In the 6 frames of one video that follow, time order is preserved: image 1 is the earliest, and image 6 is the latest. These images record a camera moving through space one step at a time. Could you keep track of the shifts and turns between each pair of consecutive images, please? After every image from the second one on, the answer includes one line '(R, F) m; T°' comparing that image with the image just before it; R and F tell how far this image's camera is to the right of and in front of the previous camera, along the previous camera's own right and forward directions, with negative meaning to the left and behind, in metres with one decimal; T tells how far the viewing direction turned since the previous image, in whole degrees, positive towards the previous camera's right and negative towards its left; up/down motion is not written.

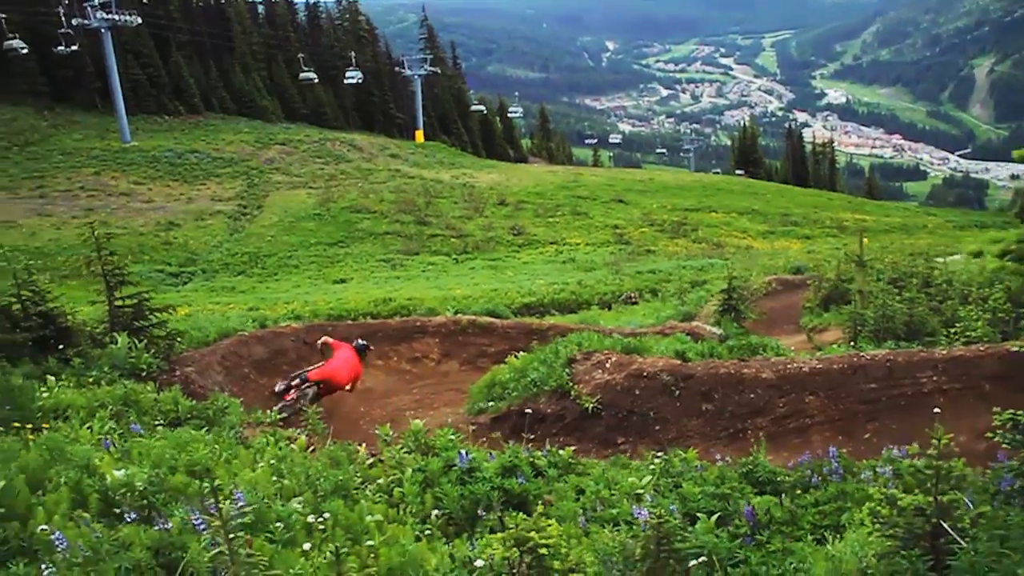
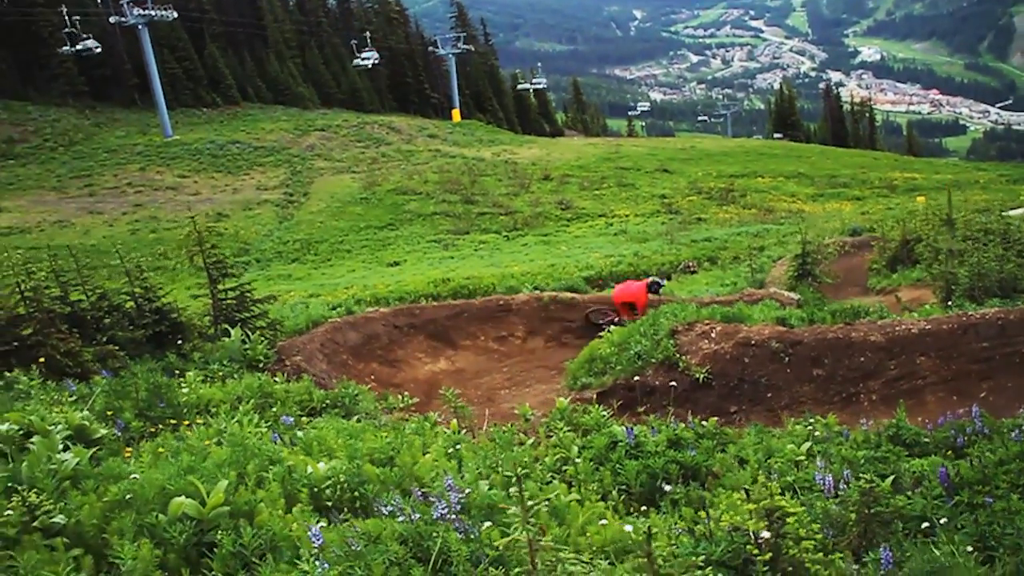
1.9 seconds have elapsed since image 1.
(-0.9, 0.0) m; -1°
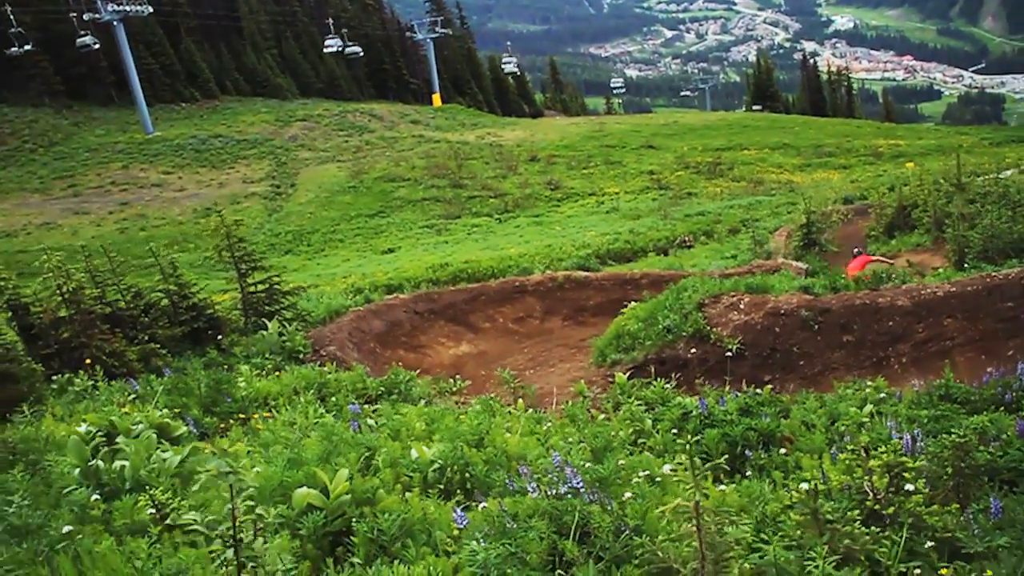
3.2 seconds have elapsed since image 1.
(-0.7, -0.1) m; +2°
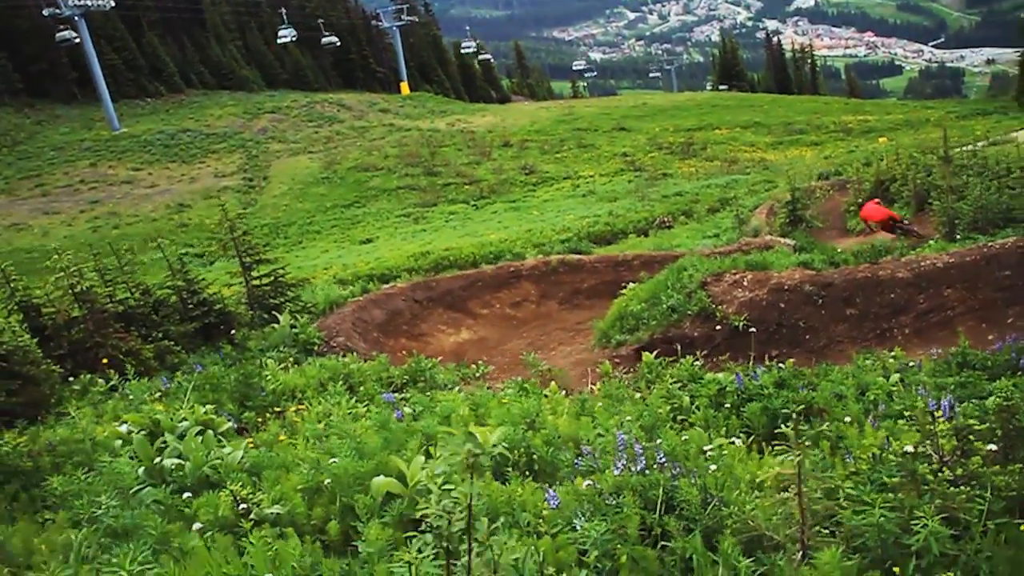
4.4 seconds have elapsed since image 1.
(-0.5, -0.1) m; +2°
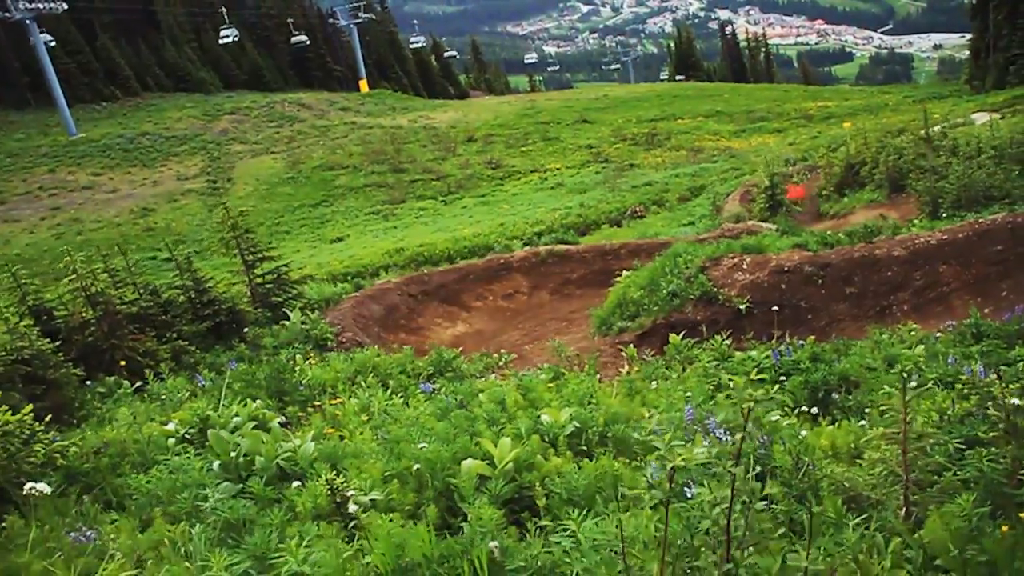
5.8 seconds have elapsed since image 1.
(-0.7, -0.1) m; +3°
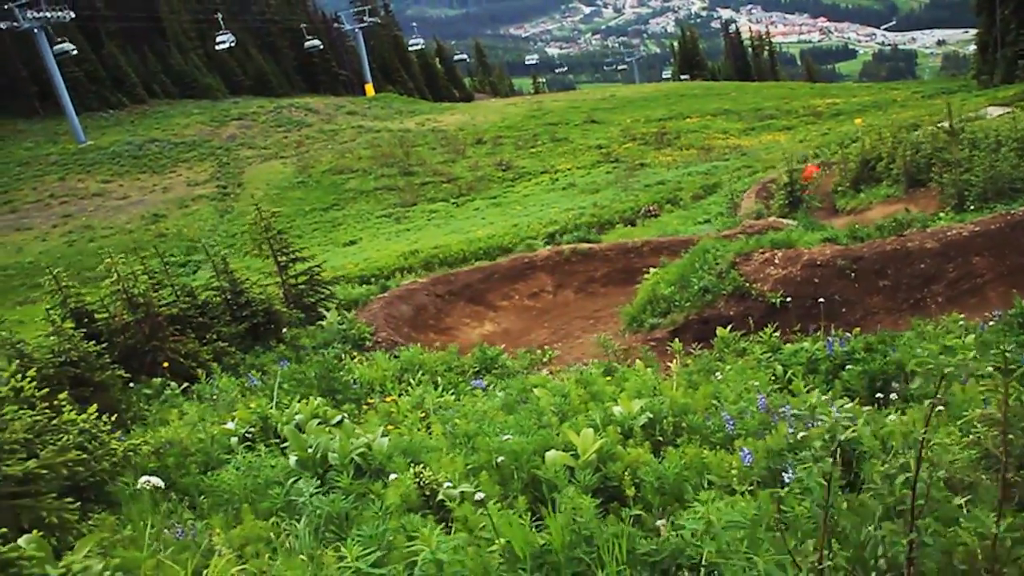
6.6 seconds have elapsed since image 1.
(-0.4, 0.0) m; 0°
